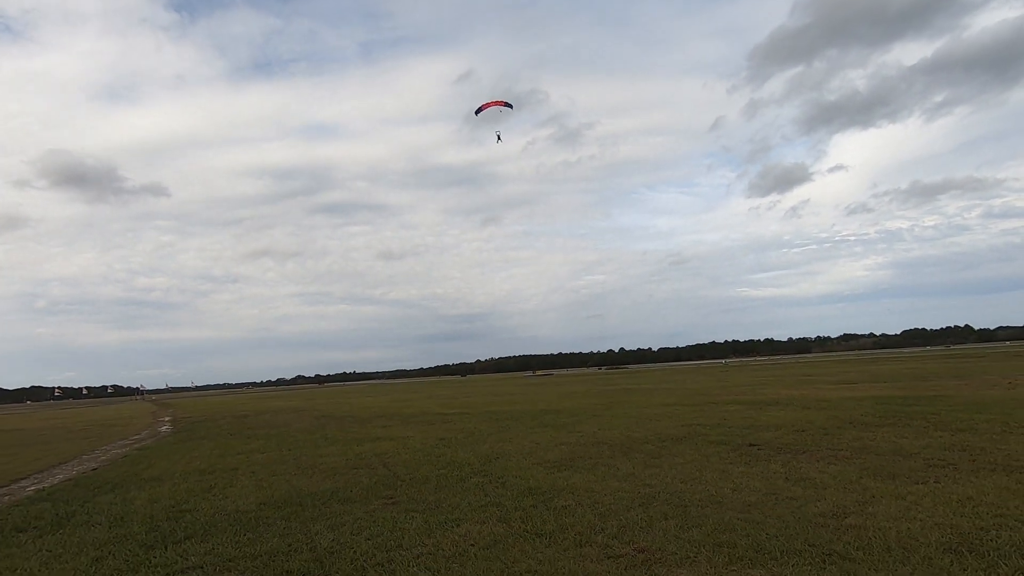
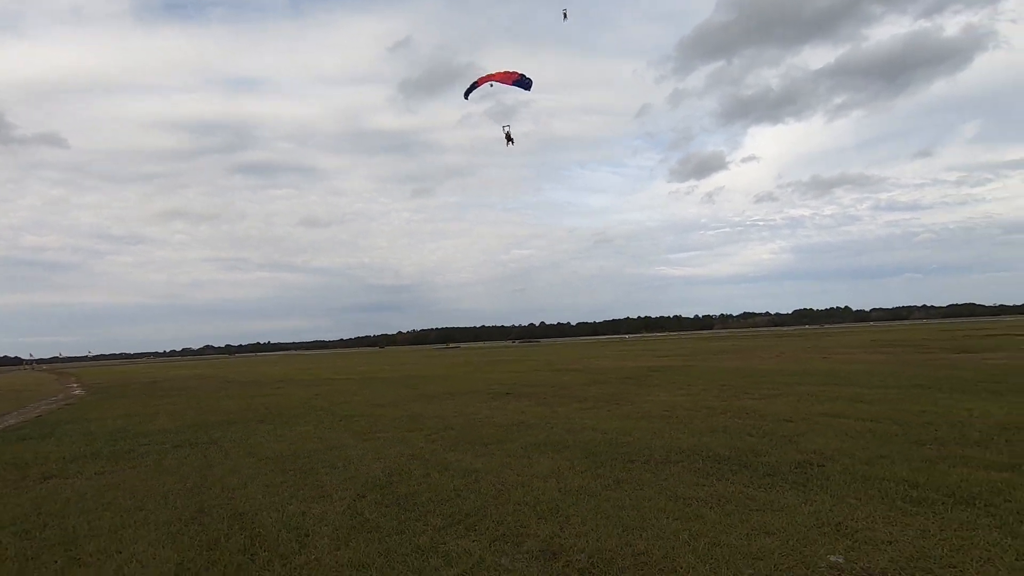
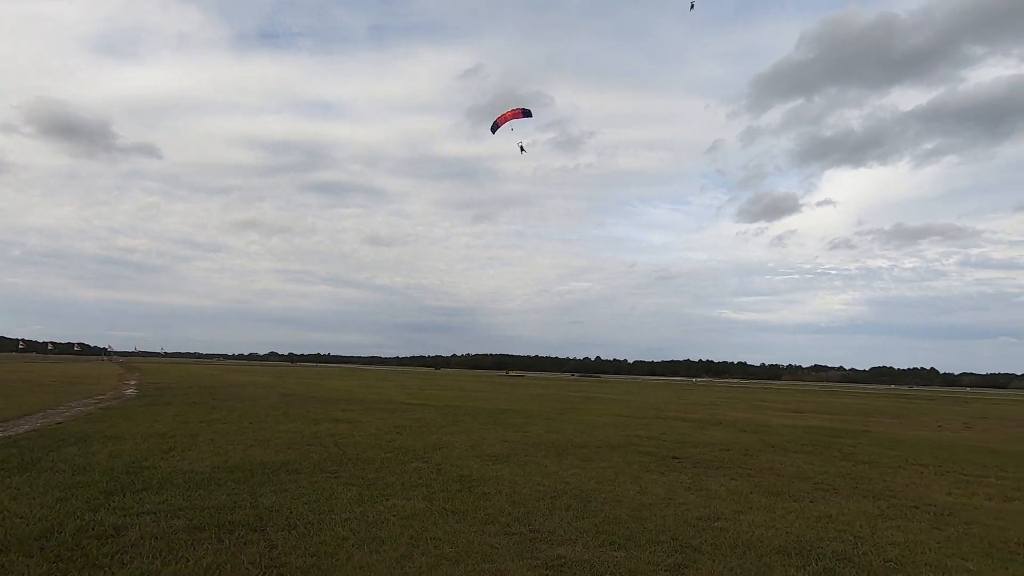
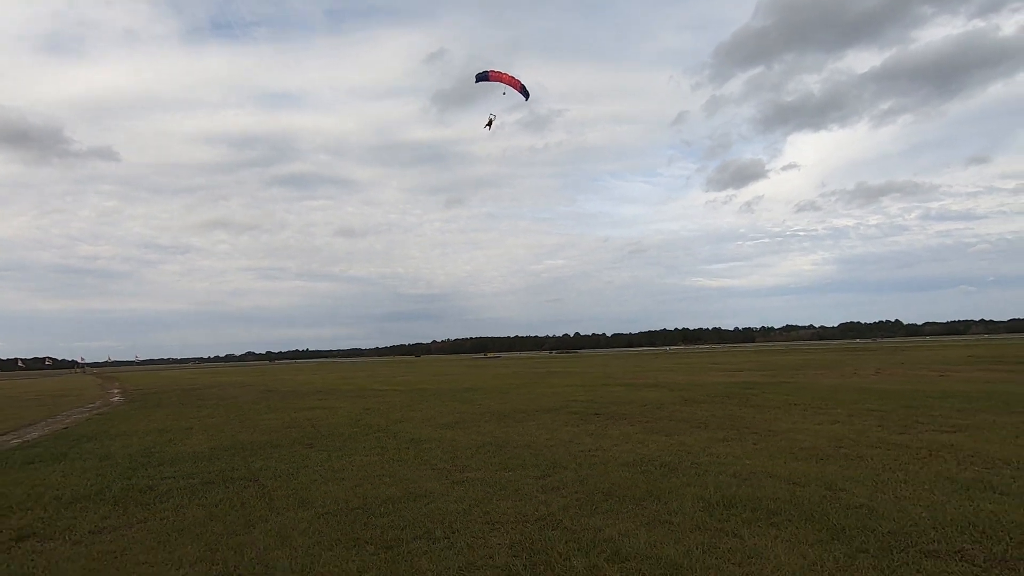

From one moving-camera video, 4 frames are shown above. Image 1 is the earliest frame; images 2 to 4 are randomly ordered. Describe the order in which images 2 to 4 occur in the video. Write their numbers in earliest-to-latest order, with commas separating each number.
3, 4, 2
